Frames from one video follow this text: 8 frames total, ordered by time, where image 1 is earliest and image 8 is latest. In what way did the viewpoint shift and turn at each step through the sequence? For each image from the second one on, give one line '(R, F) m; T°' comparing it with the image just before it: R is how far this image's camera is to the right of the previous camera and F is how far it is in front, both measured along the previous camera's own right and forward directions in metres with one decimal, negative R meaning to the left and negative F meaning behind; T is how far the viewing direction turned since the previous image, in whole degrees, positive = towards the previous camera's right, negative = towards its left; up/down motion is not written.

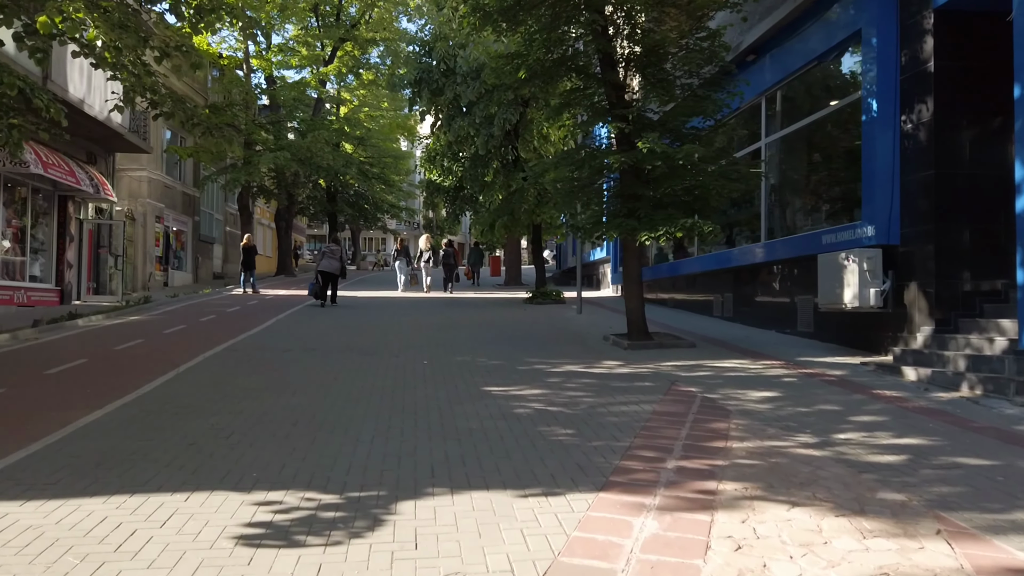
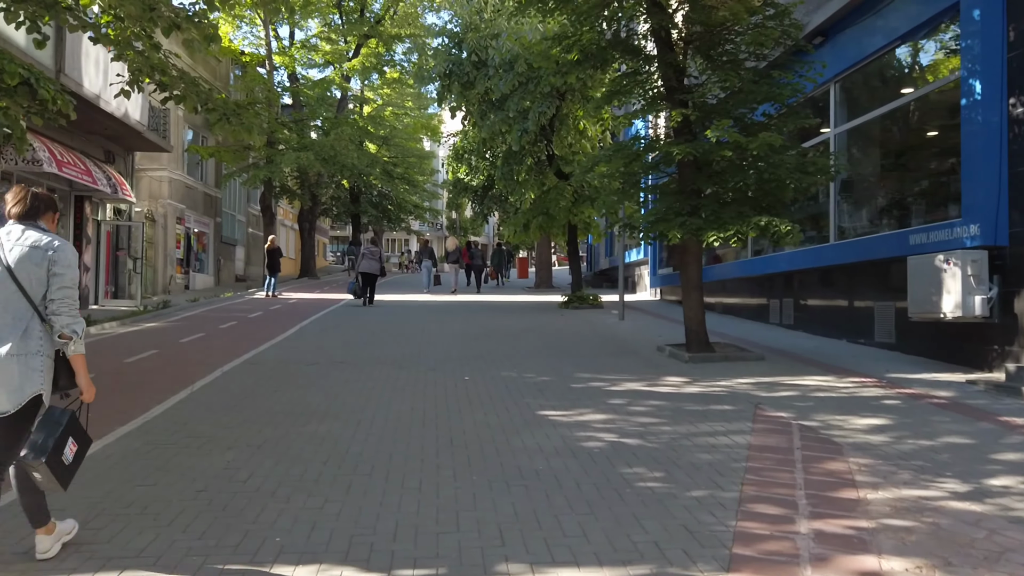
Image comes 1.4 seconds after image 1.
(-0.4, +1.2) m; -2°
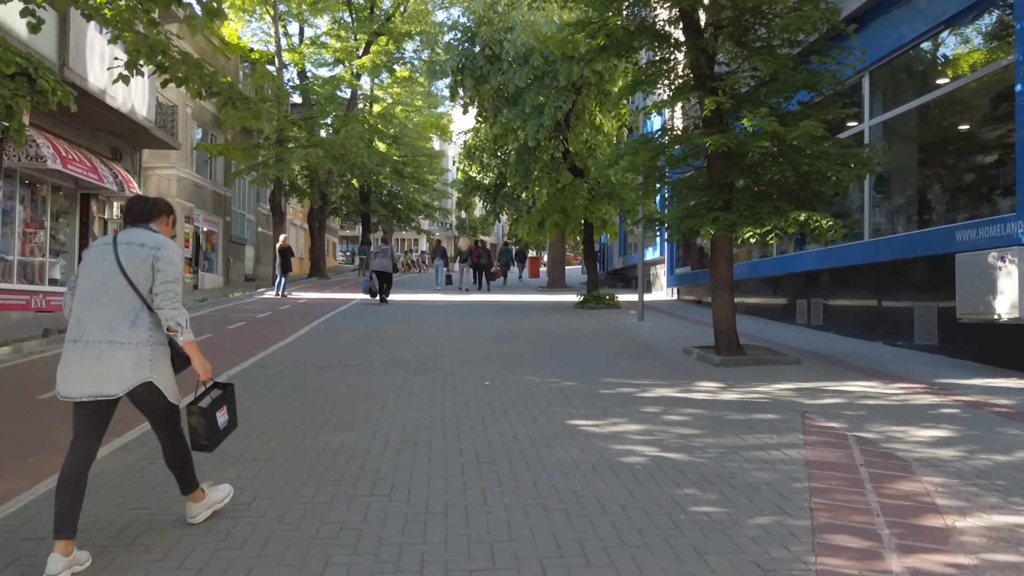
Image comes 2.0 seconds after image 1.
(-0.2, +0.6) m; -1°
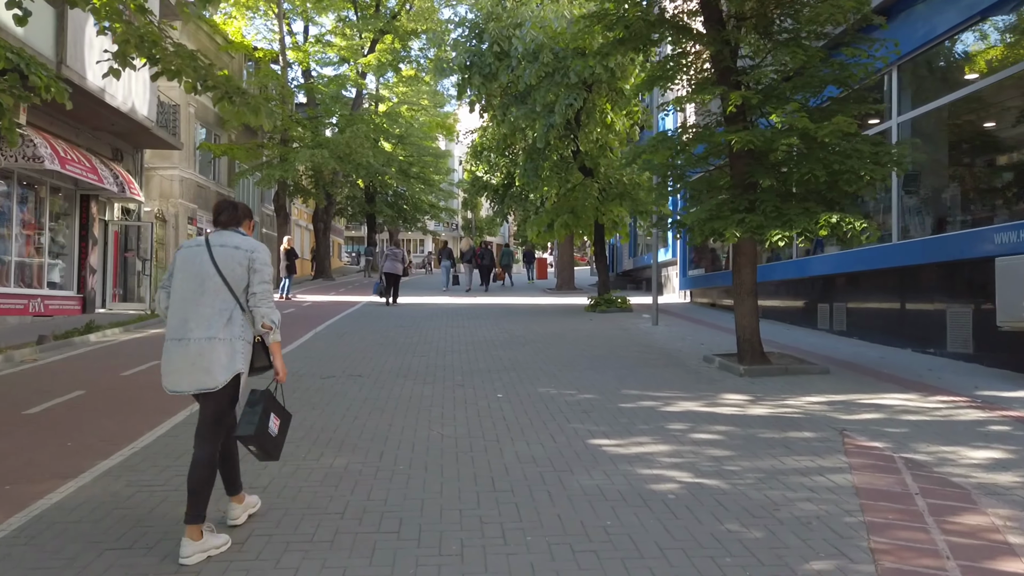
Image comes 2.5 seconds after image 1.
(-0.1, +0.5) m; 0°
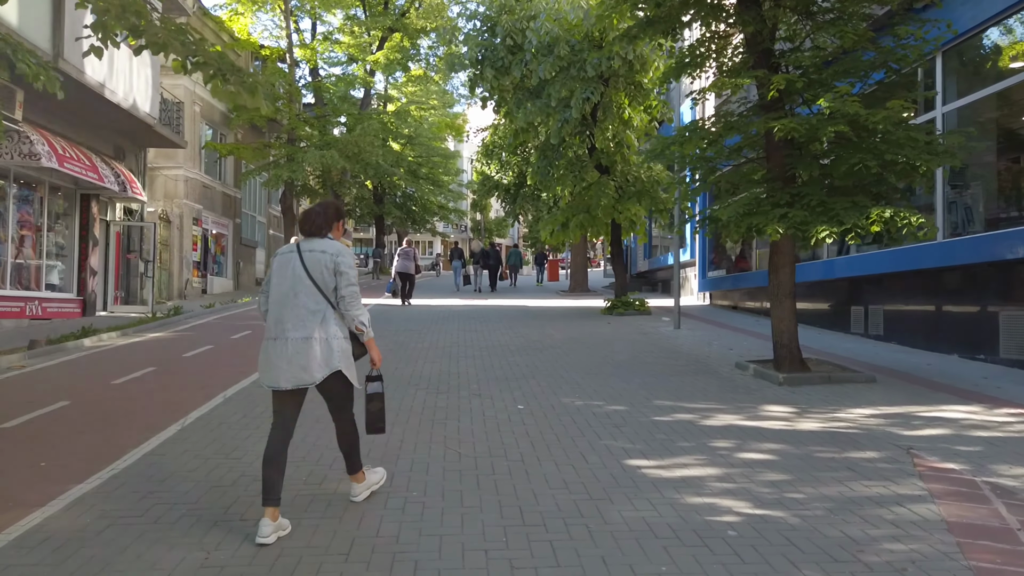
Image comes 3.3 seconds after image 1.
(-0.1, +0.7) m; -1°
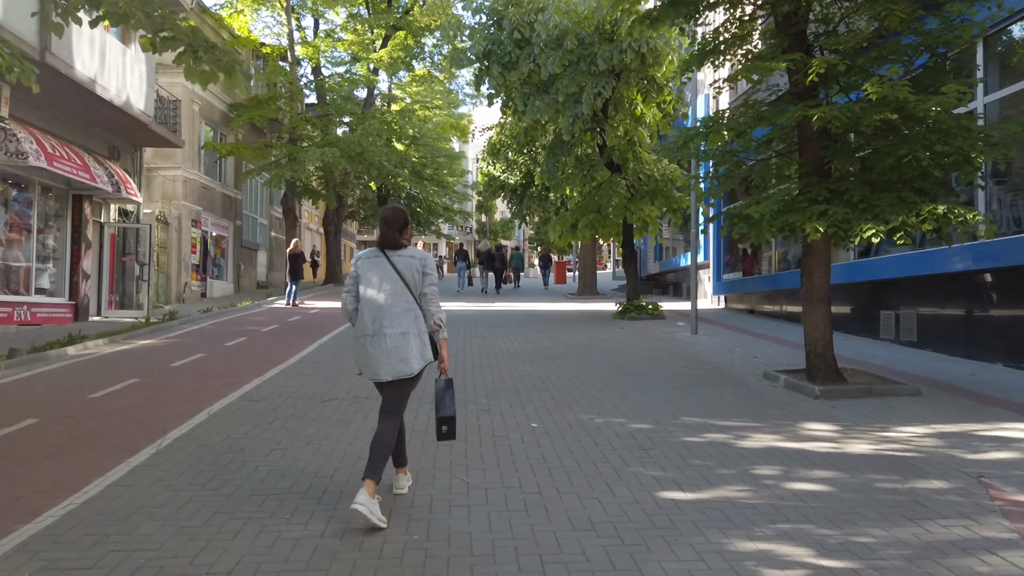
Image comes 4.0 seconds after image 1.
(-0.1, +0.8) m; 0°
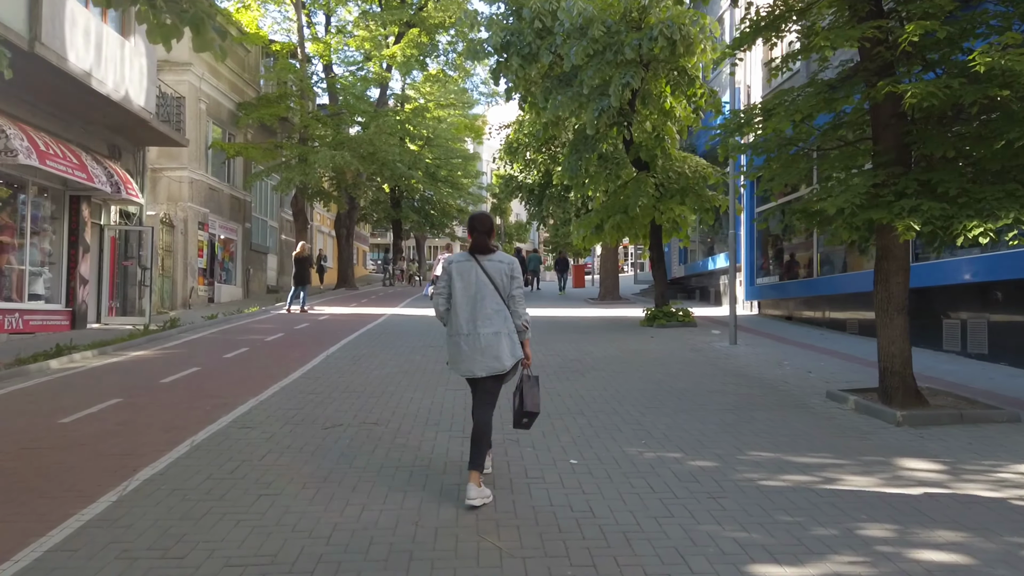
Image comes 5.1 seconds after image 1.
(-0.2, +1.1) m; -1°
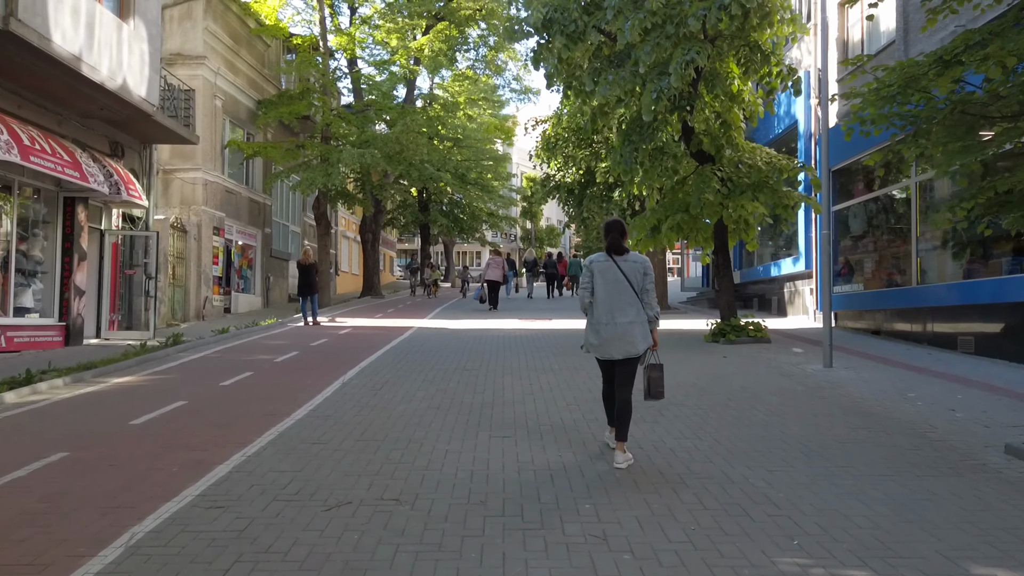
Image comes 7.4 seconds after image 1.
(-0.3, +2.1) m; -2°
